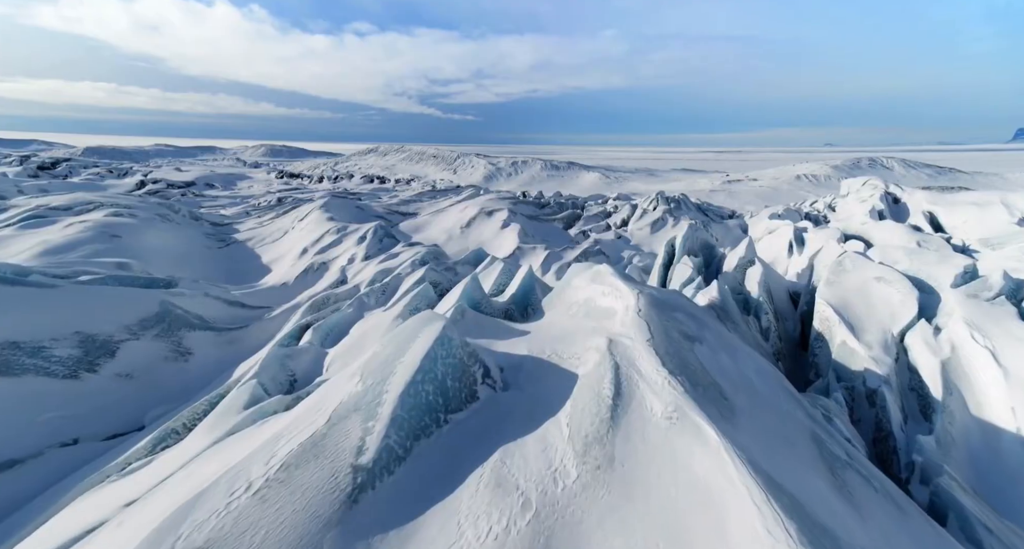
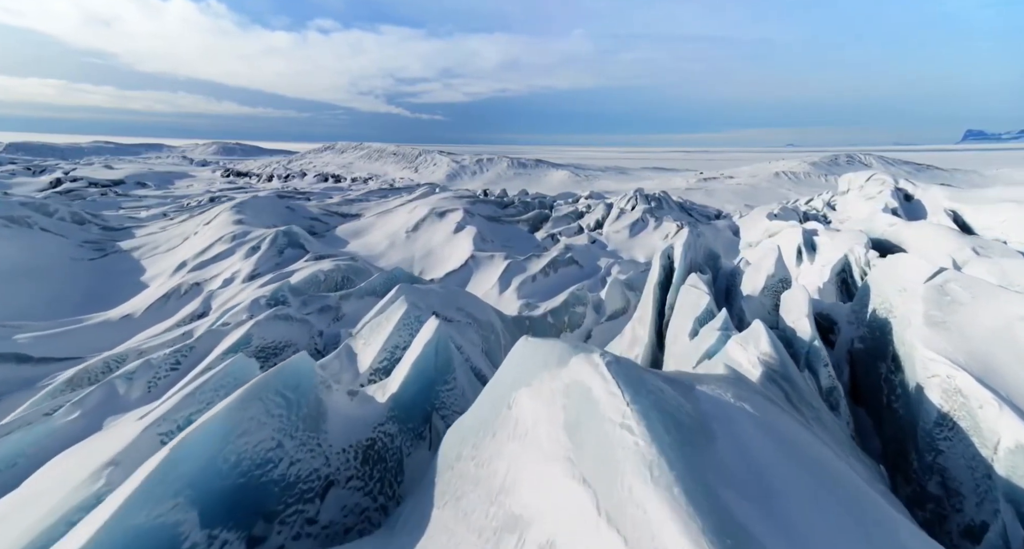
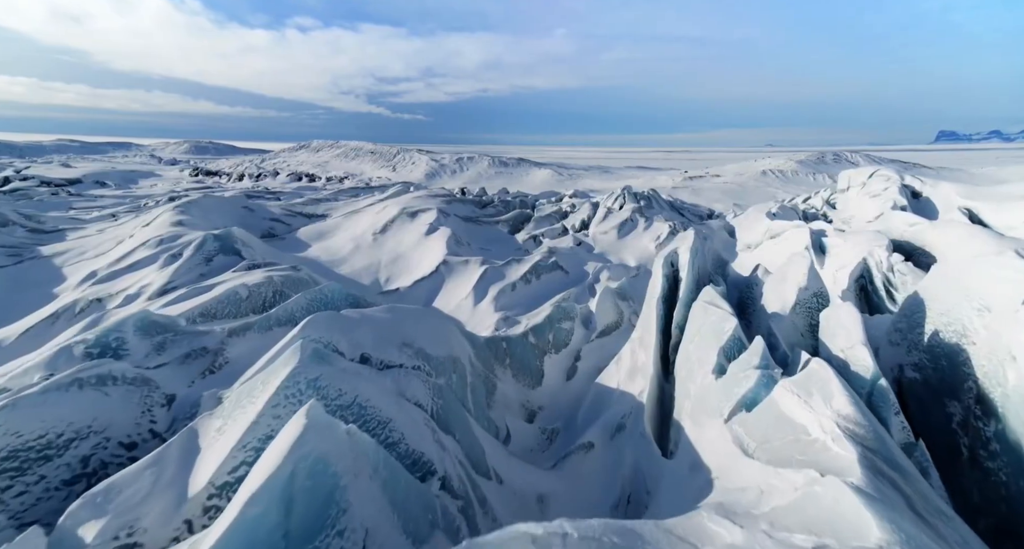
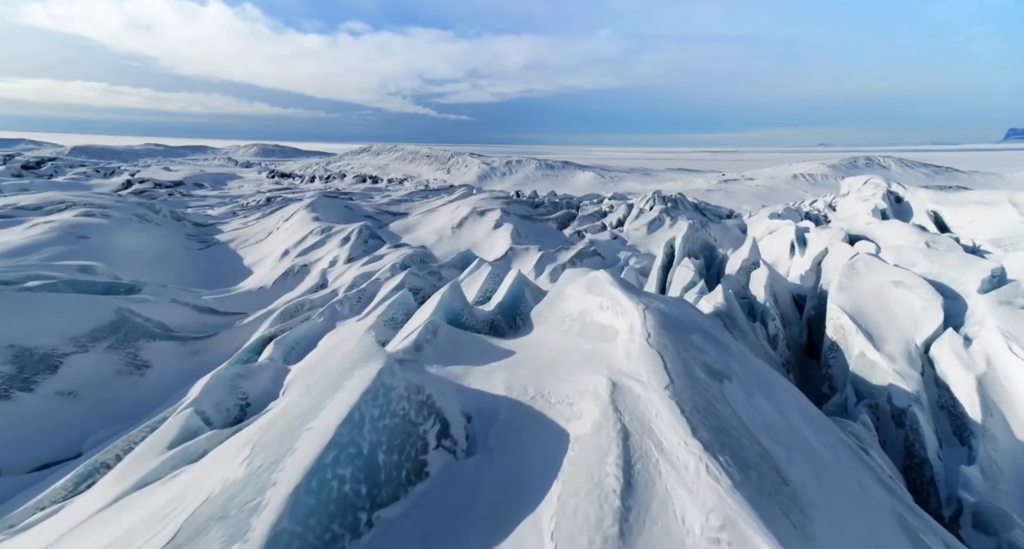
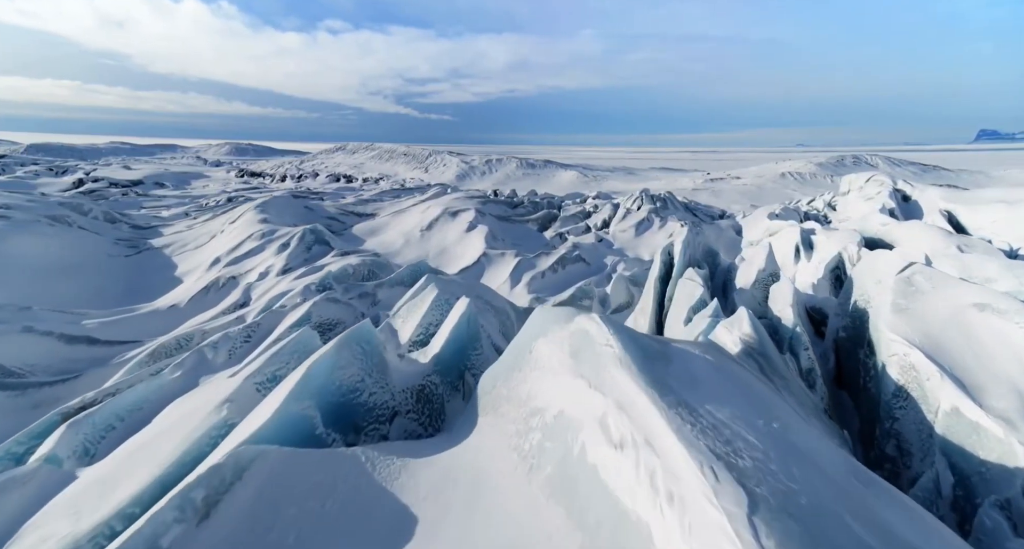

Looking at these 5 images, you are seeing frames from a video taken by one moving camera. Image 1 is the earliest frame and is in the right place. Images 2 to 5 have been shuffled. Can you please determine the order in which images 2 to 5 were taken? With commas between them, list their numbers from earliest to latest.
4, 5, 2, 3
